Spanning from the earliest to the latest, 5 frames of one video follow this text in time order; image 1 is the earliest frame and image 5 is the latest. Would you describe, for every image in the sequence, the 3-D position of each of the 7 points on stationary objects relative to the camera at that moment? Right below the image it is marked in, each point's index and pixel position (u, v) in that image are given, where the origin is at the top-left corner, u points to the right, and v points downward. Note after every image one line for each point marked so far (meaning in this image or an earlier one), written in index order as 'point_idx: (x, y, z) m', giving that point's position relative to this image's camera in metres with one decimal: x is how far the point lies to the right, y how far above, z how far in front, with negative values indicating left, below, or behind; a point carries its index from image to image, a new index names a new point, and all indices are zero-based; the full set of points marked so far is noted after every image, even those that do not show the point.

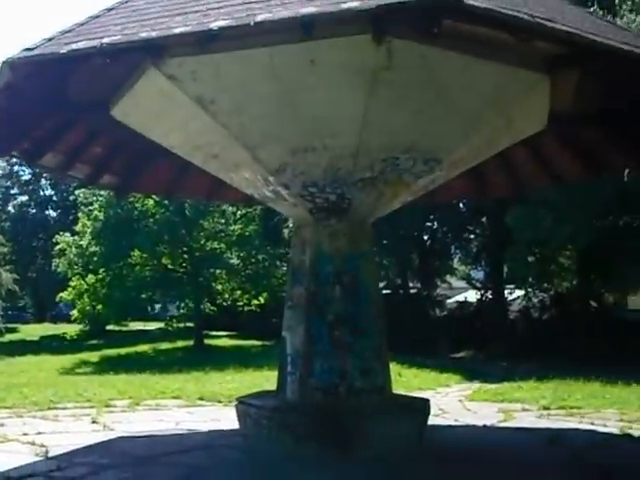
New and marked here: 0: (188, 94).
0: (-1.0, +1.1, +7.5) m
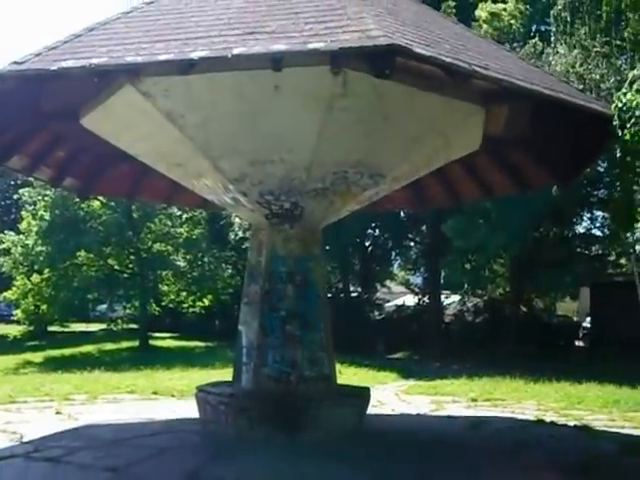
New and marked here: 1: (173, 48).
0: (-1.3, +1.1, +8.3) m
1: (-0.9, +1.2, +6.4) m
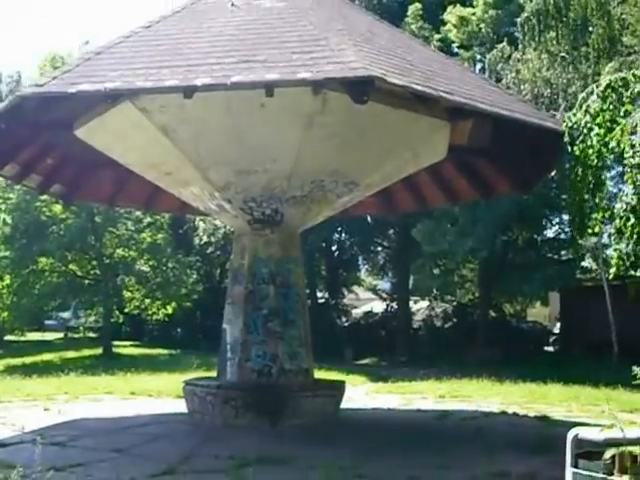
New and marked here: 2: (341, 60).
0: (-1.5, +1.1, +9.1) m
1: (-1.0, +1.2, +7.2) m
2: (+0.1, +1.3, +7.1) m
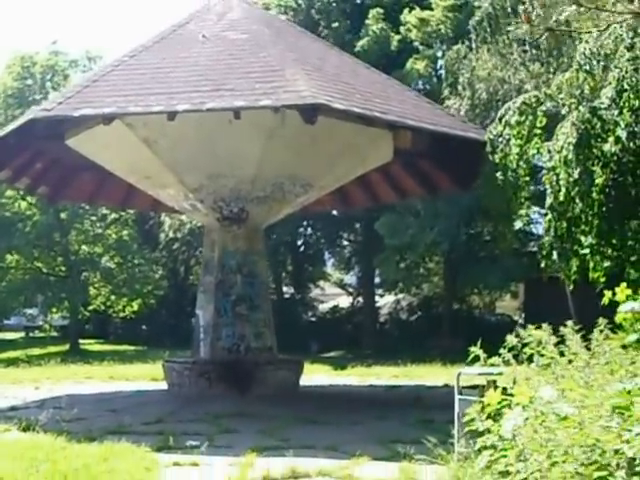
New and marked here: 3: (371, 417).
0: (-1.9, +1.1, +10.6) m
1: (-1.4, +1.2, +8.7) m
2: (-0.2, +1.3, +8.6) m
3: (+0.5, -1.7, +9.3) m
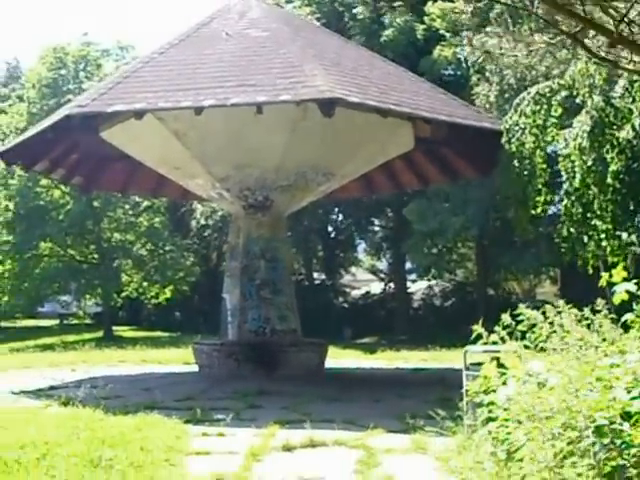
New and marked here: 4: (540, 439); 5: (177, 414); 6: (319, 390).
0: (-1.7, +1.2, +11.1) m
1: (-1.2, +1.3, +9.2) m
2: (-0.1, +1.4, +9.1) m
3: (+0.7, -1.5, +9.8) m
4: (+0.9, -0.9, +4.3) m
5: (-1.1, -1.3, +7.5) m
6: (0.0, -1.5, +10.0) m
